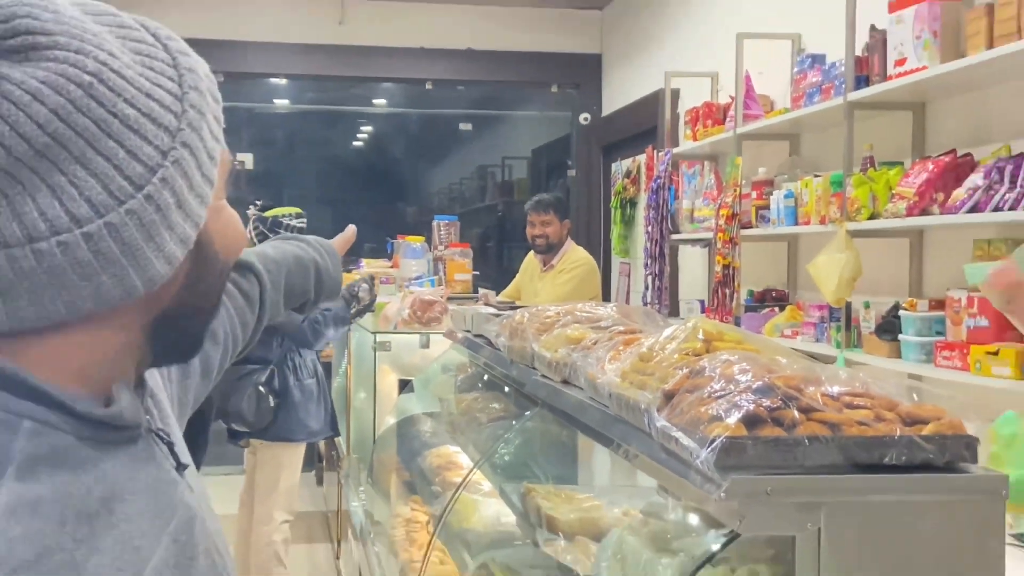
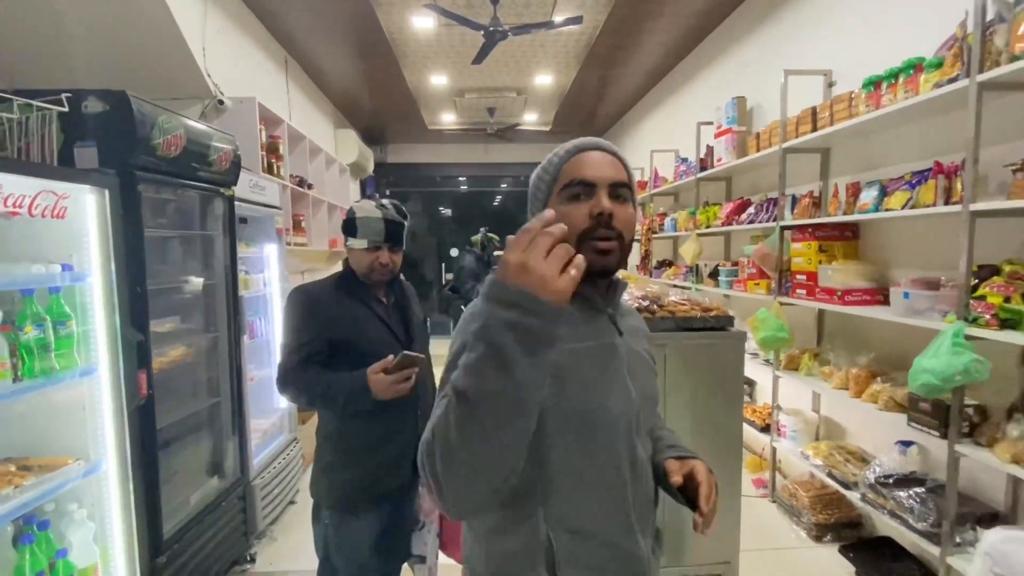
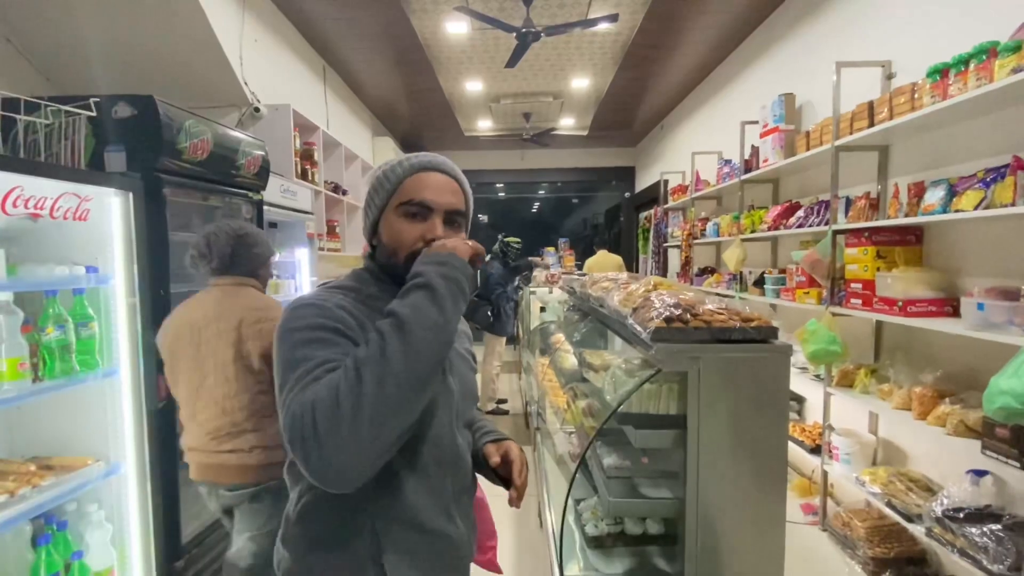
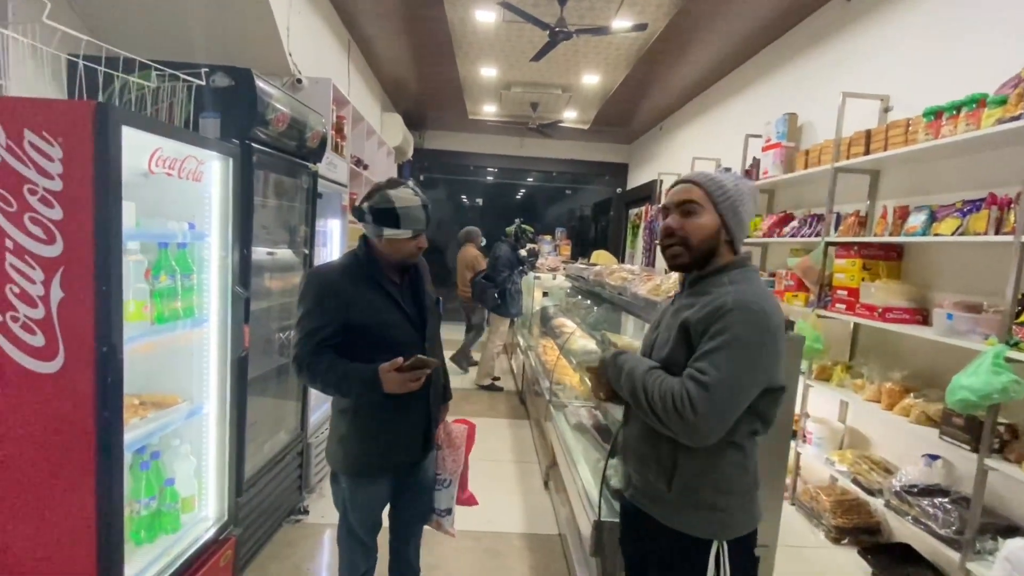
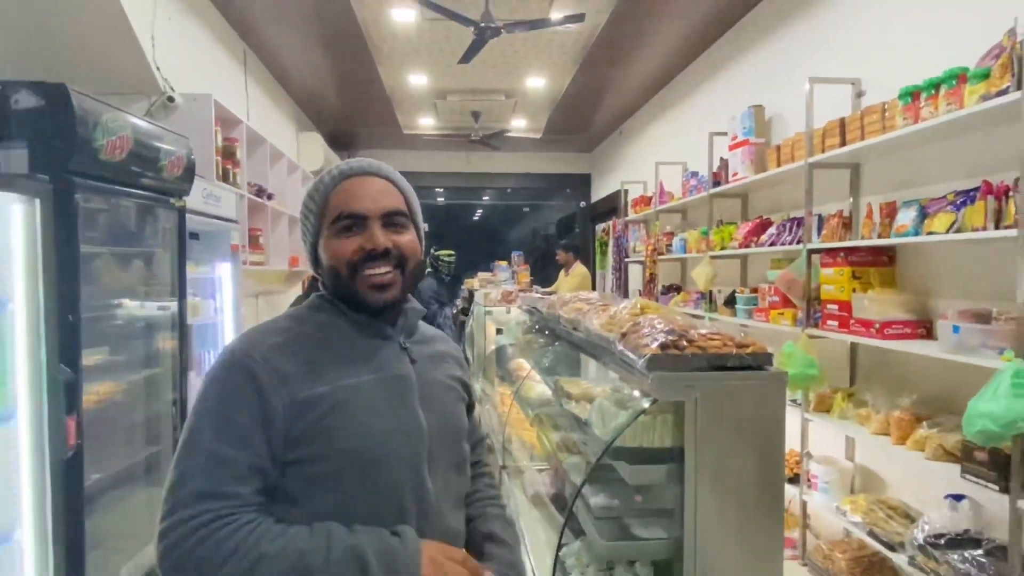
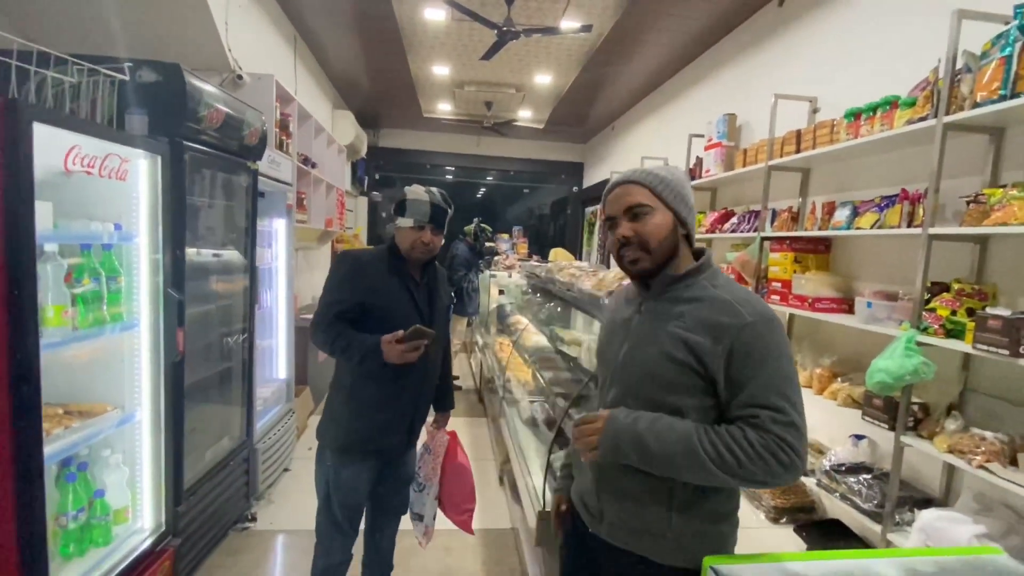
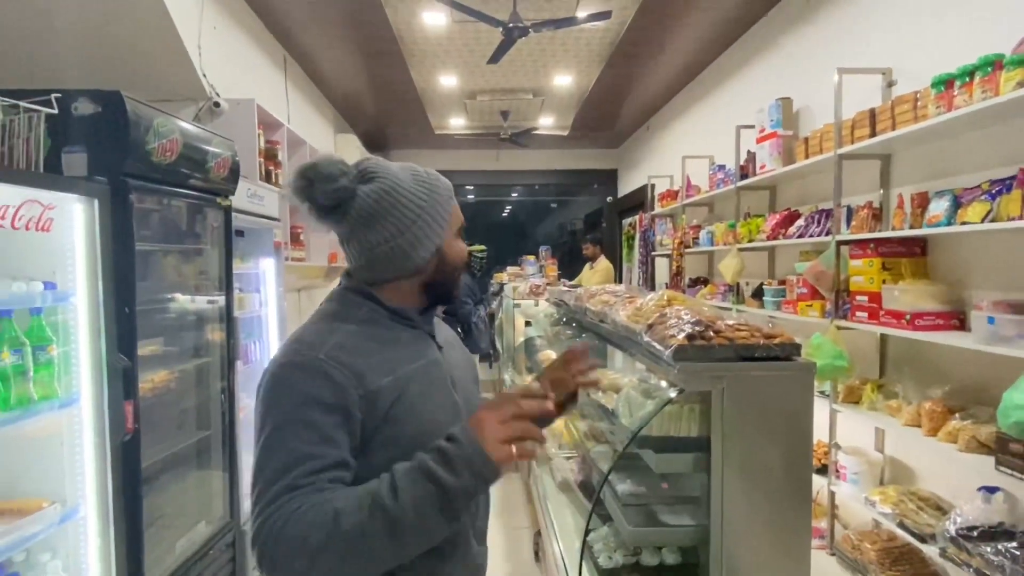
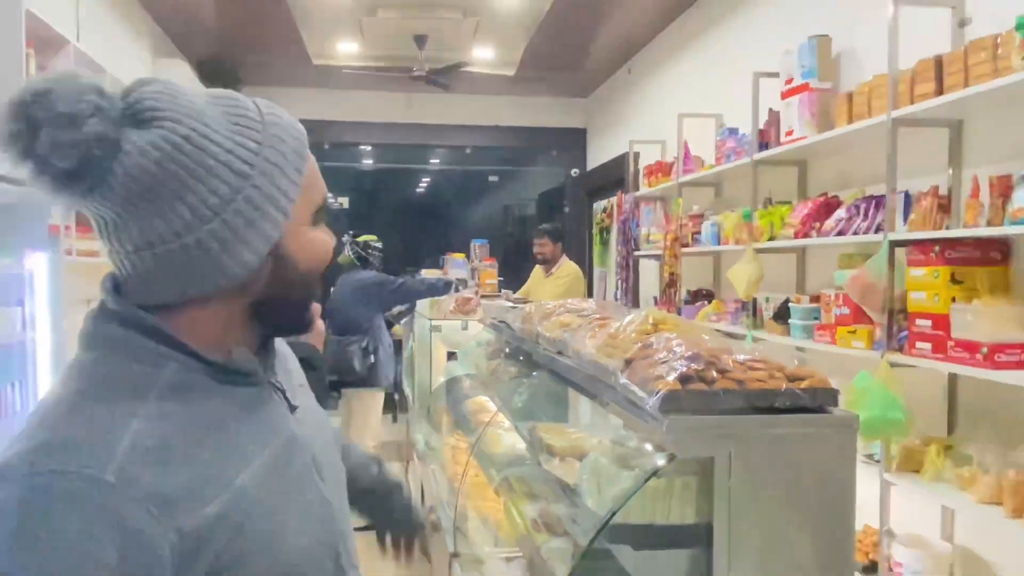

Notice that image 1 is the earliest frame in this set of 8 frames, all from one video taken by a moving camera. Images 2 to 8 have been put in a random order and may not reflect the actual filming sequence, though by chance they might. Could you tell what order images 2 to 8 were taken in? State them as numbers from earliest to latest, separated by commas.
8, 5, 7, 3, 2, 6, 4
